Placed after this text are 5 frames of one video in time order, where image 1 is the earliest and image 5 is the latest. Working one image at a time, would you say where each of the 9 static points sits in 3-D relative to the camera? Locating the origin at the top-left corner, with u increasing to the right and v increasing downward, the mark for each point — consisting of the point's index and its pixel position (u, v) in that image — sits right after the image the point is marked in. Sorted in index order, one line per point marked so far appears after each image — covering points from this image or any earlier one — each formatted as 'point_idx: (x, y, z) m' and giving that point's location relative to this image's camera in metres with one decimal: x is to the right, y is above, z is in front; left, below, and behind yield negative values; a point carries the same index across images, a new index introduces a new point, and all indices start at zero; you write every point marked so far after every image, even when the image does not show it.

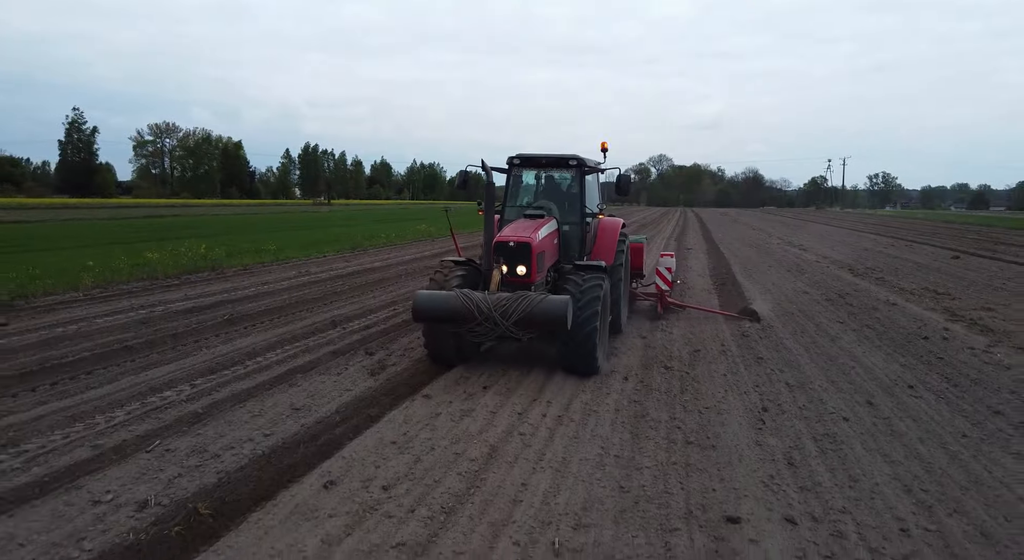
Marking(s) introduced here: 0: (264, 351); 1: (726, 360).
0: (-2.8, -0.8, +6.7) m
1: (+2.4, -0.9, +6.8) m
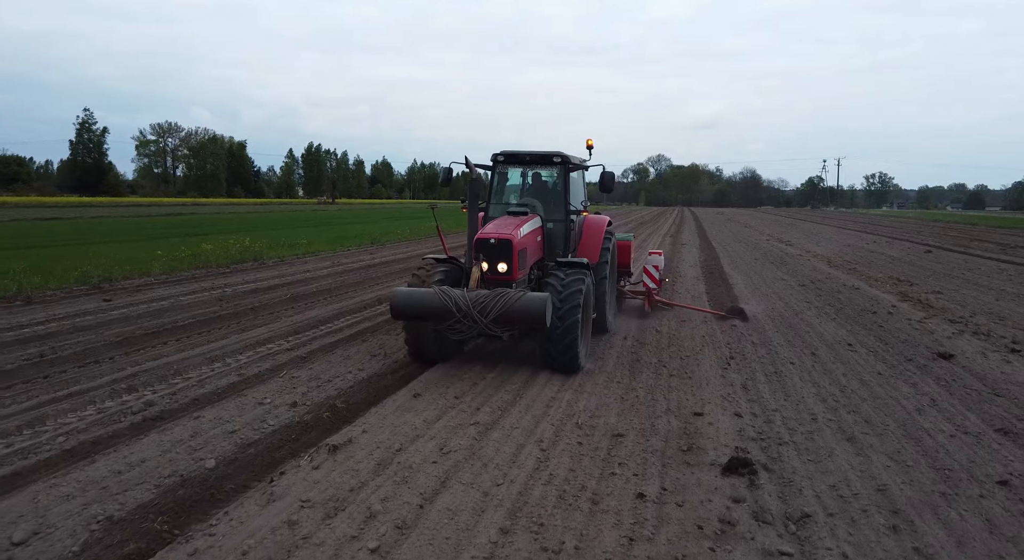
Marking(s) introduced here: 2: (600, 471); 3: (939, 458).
0: (-2.5, -0.5, +8.3) m
1: (+2.7, -0.7, +8.3) m
2: (+0.6, -1.2, +3.9) m
3: (+3.0, -1.3, +4.2) m
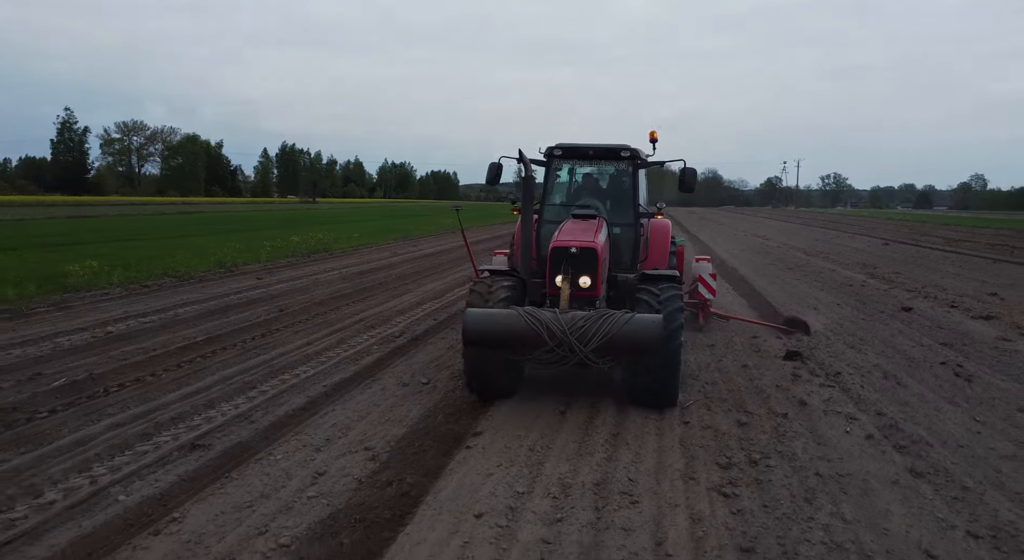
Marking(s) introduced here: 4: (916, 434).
0: (-1.2, -0.2, +10.7) m
1: (+4.0, -0.3, +11.1) m
2: (+2.2, -0.8, +6.5) m
3: (+4.6, -0.9, +7.0) m
4: (+3.1, -1.2, +4.6) m
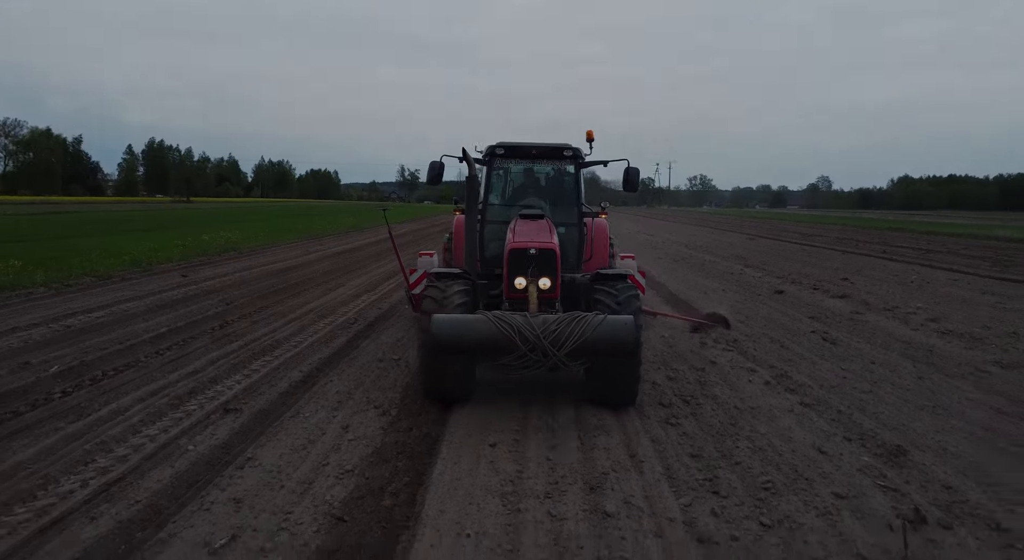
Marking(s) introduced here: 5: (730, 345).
0: (-2.5, -0.1, +11.2) m
1: (+2.6, -0.1, +12.5) m
2: (+1.6, -0.7, +7.7) m
3: (+3.9, -0.6, +8.6) m
4: (+2.8, -1.0, +5.9) m
5: (+2.6, -0.8, +7.3) m
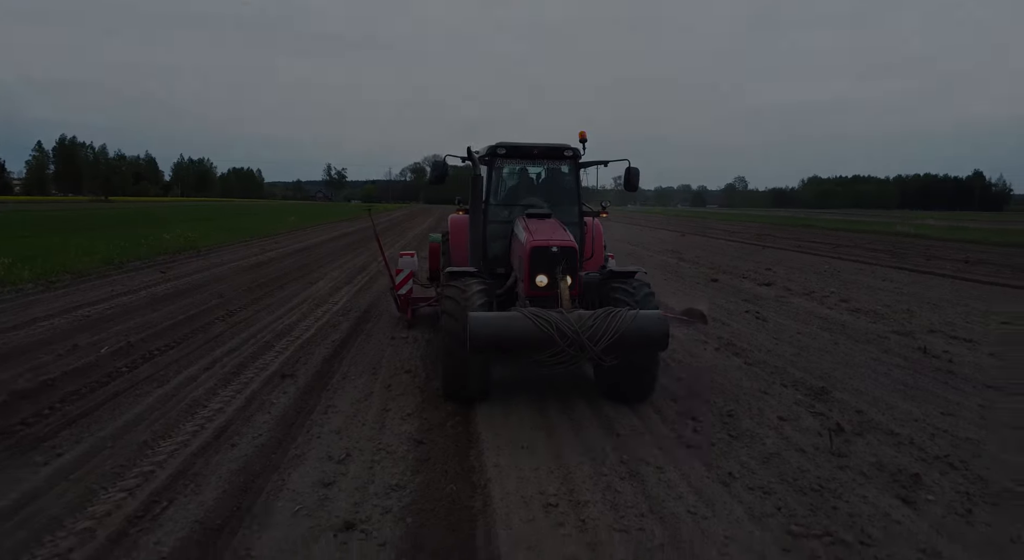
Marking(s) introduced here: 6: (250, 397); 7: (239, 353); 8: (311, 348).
0: (-3.1, 0.0, +11.8) m
1: (+1.8, +0.1, +13.6) m
2: (+1.3, -0.5, +8.7) m
3: (+3.5, -0.4, +9.9) m
4: (+2.7, -0.8, +7.1) m
5: (+2.4, -0.6, +8.4) m
6: (-1.9, -0.8, +4.4) m
7: (-2.5, -0.7, +5.6) m
8: (-2.0, -0.7, +6.0) m
